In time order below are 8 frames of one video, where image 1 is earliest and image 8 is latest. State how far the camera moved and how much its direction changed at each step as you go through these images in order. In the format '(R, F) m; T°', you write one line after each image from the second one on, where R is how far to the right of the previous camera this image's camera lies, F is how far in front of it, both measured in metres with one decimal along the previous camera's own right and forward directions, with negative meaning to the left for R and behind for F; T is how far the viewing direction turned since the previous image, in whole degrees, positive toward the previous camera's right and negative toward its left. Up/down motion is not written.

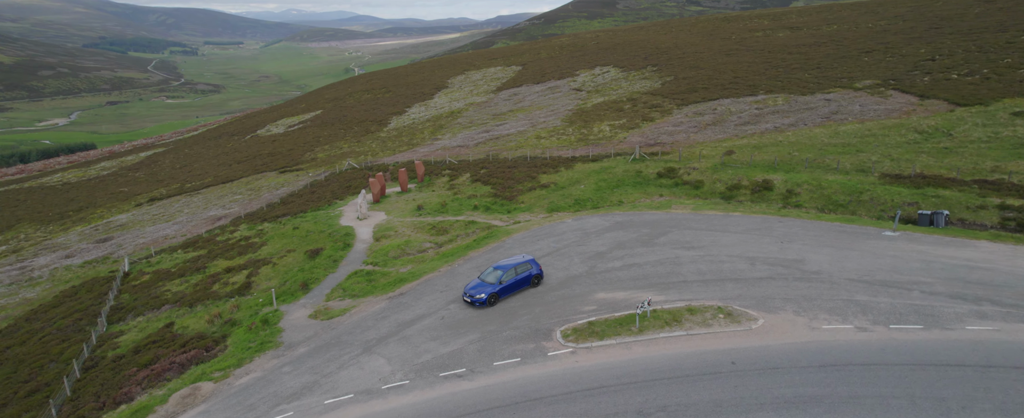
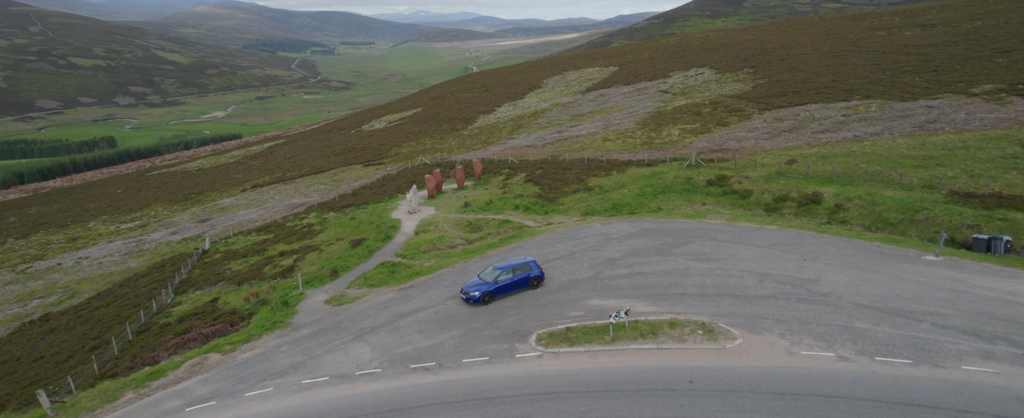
(+3.3, +0.3) m; -9°
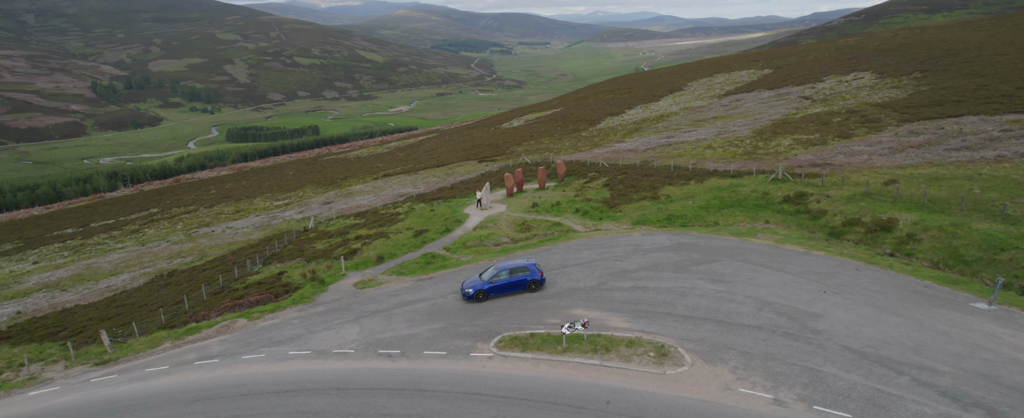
(+4.8, +0.5) m; -14°
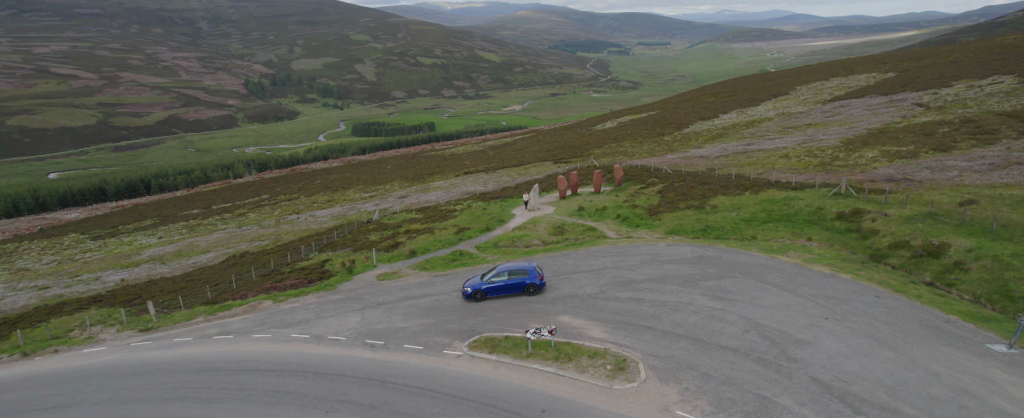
(+3.3, +0.1) m; -9°
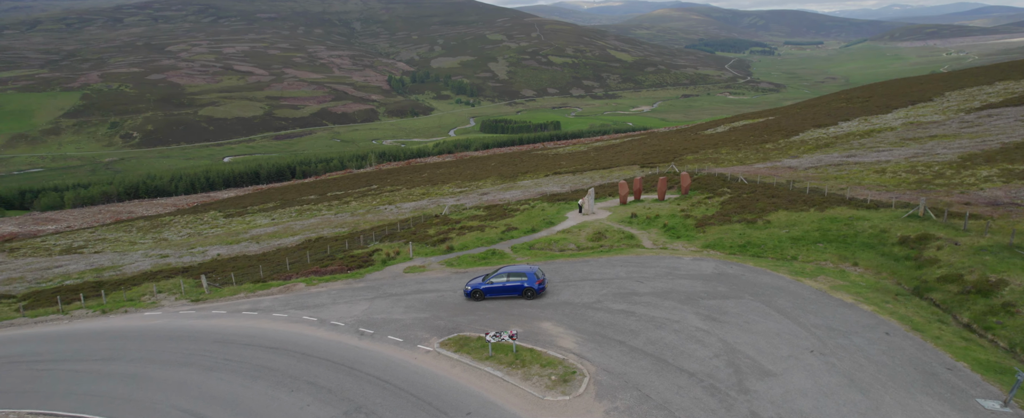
(+3.8, +0.1) m; -10°
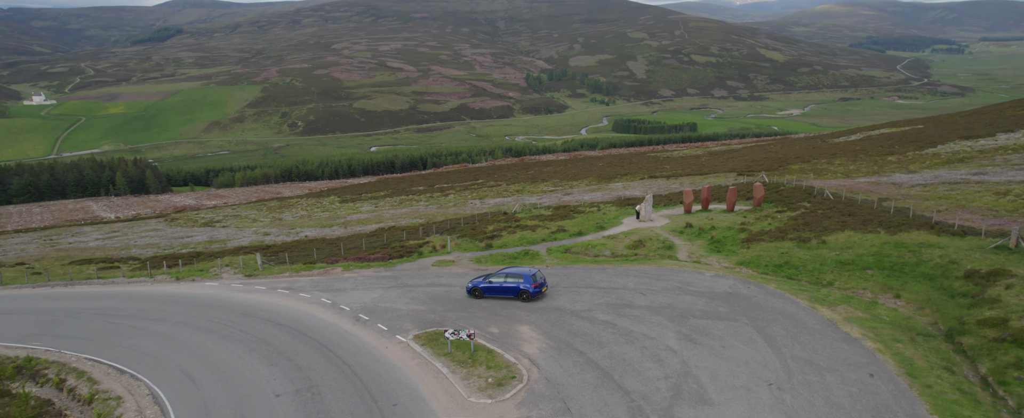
(+4.1, +0.1) m; -11°
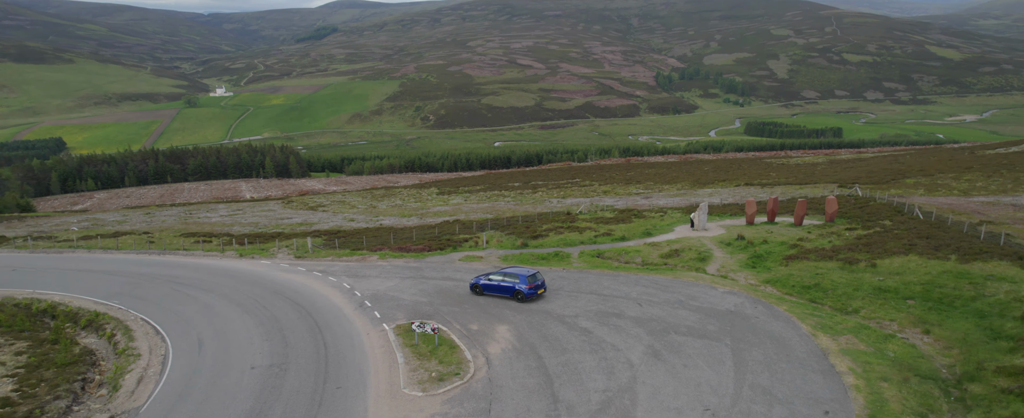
(+4.0, 0.0) m; -10°
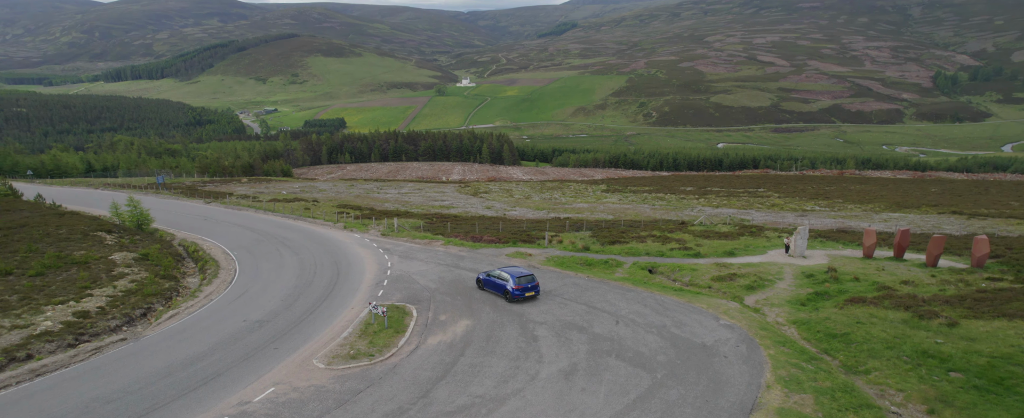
(+7.5, +0.4) m; -19°
